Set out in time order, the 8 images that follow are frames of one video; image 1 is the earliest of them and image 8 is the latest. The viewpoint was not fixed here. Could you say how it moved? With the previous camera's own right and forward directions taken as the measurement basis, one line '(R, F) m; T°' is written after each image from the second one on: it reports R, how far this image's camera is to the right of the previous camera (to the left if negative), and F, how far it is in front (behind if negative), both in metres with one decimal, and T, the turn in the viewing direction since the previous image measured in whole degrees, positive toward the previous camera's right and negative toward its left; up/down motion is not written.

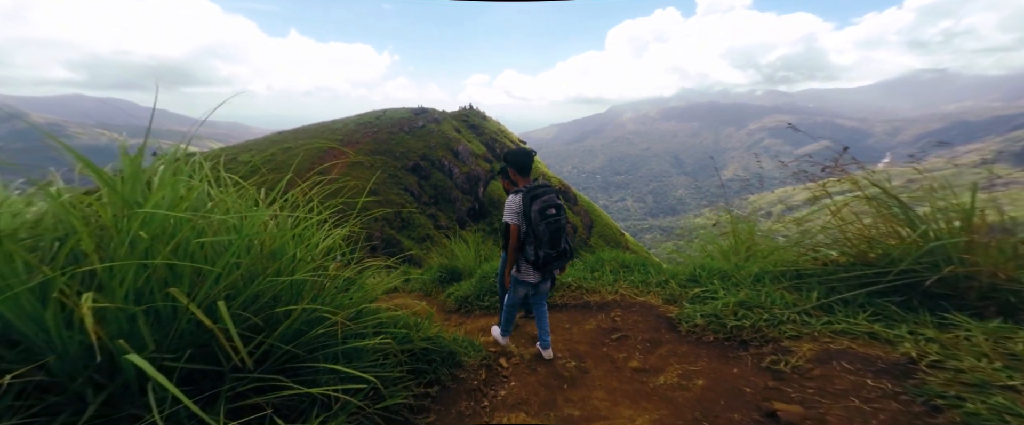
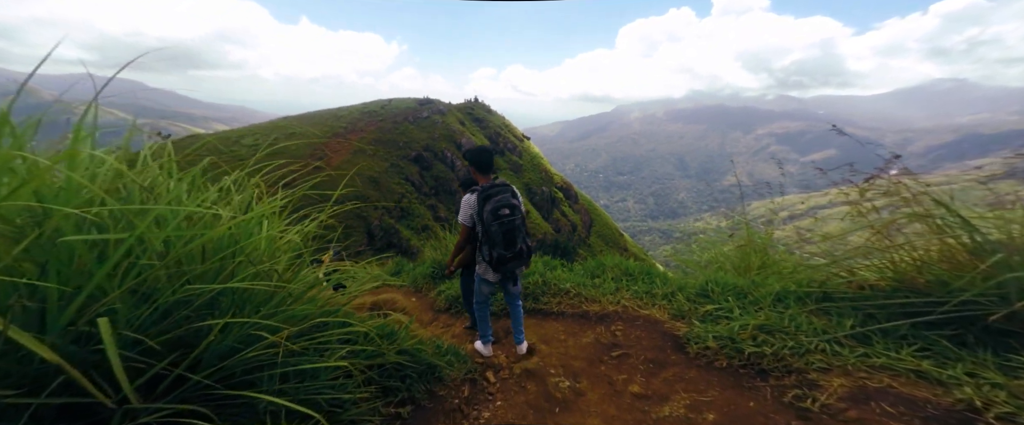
(+0.1, +0.4) m; 0°
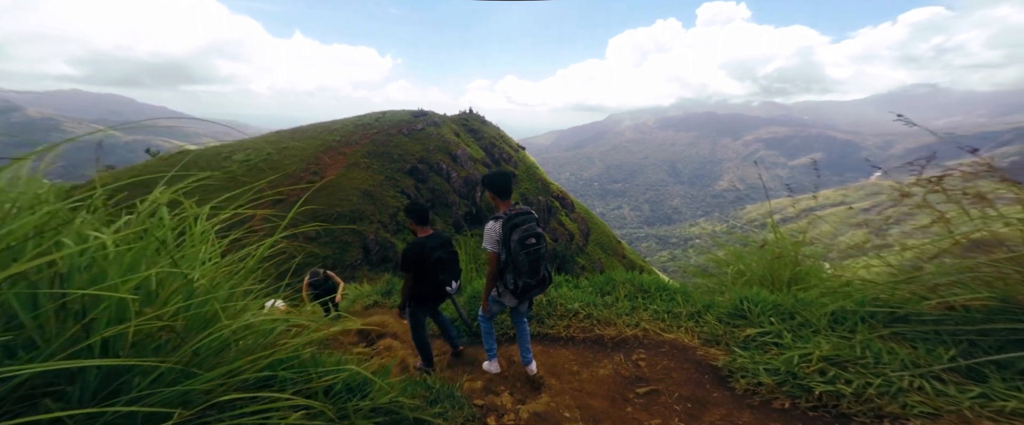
(-0.1, +0.5) m; +1°
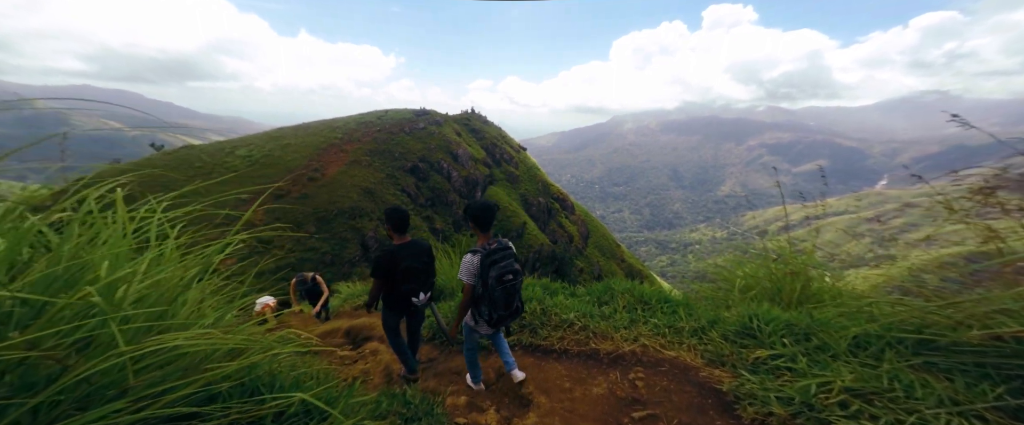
(+0.1, +0.3) m; 0°
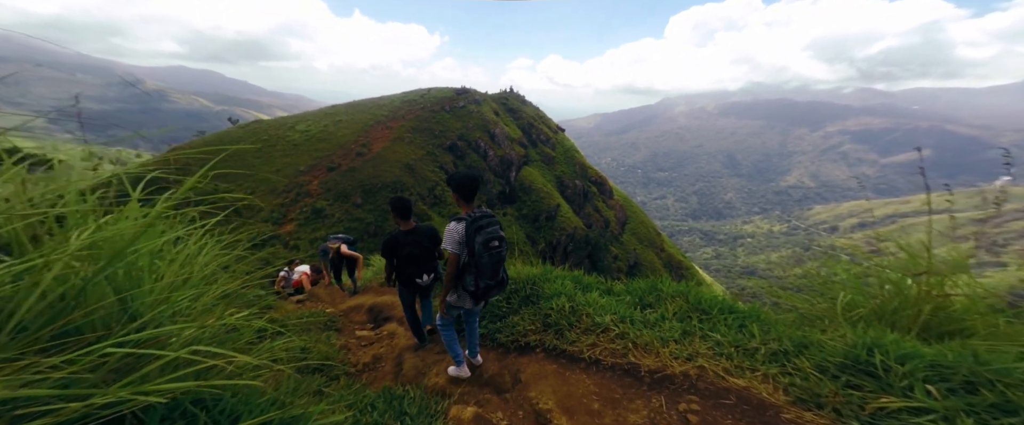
(+0.1, +0.7) m; -6°
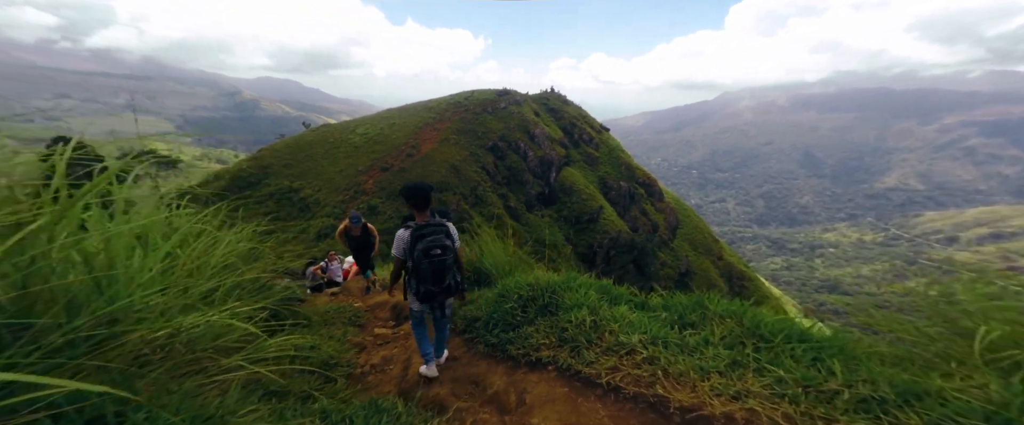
(+0.3, +0.5) m; -8°
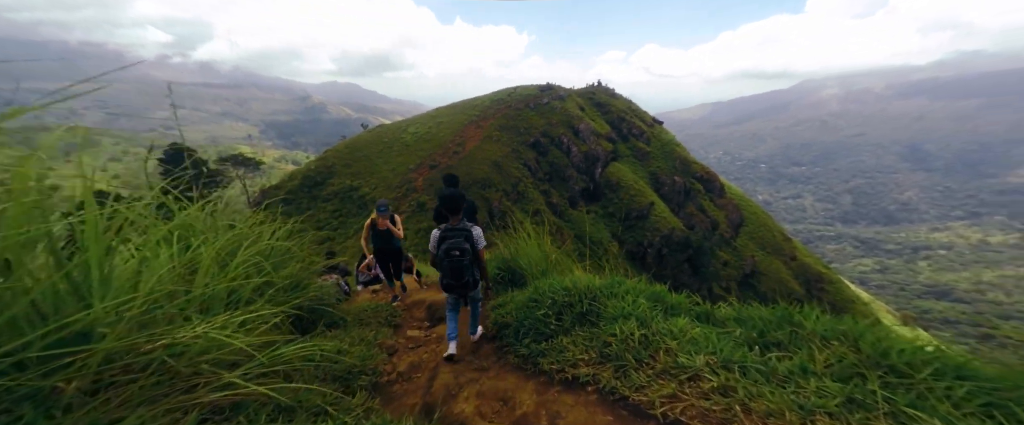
(+0.1, +0.5) m; -8°
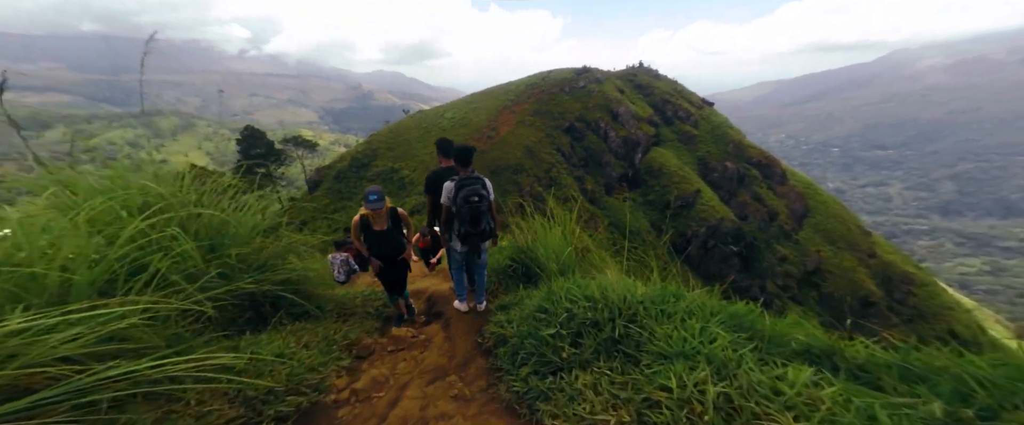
(+0.2, +1.1) m; -6°
